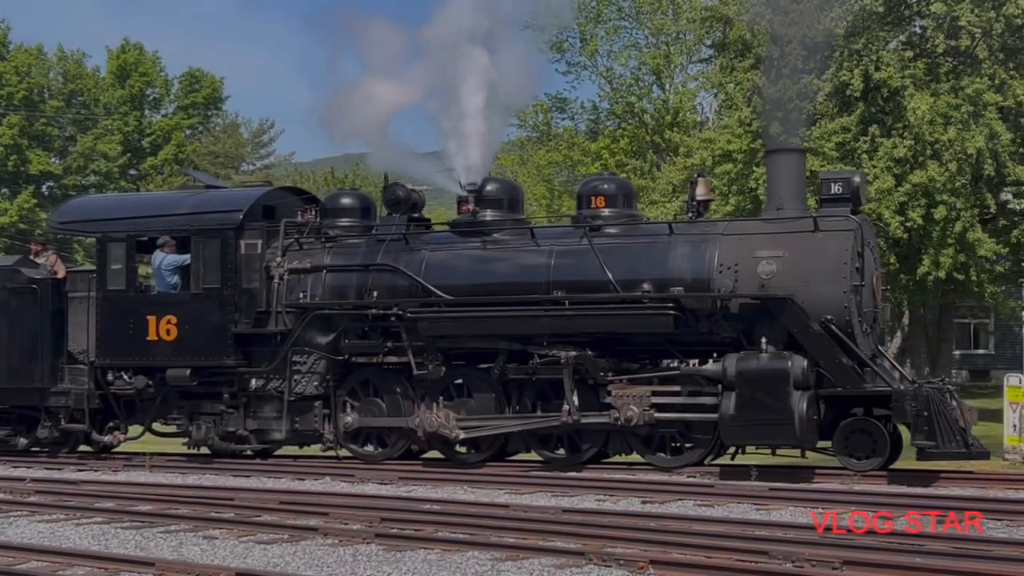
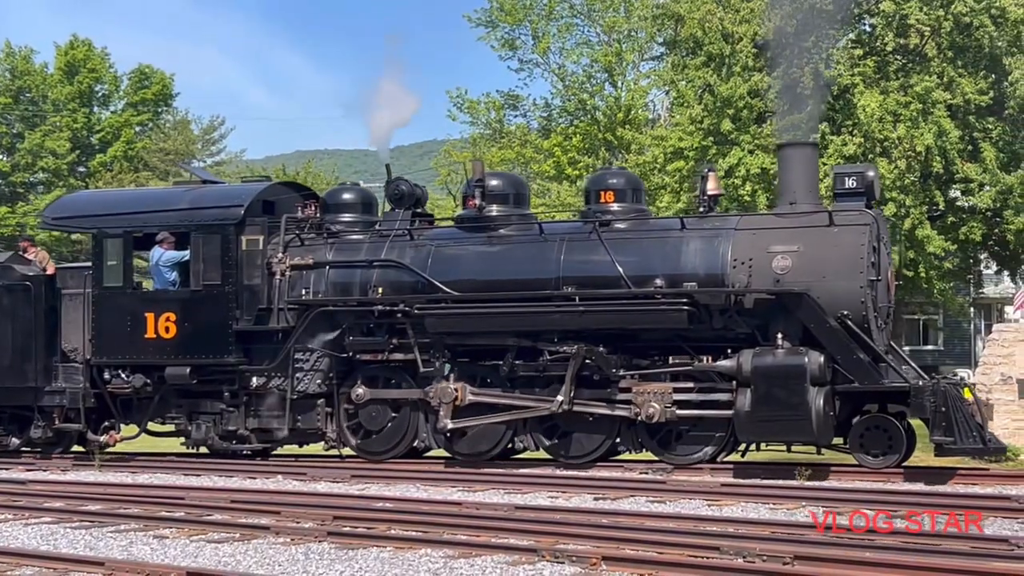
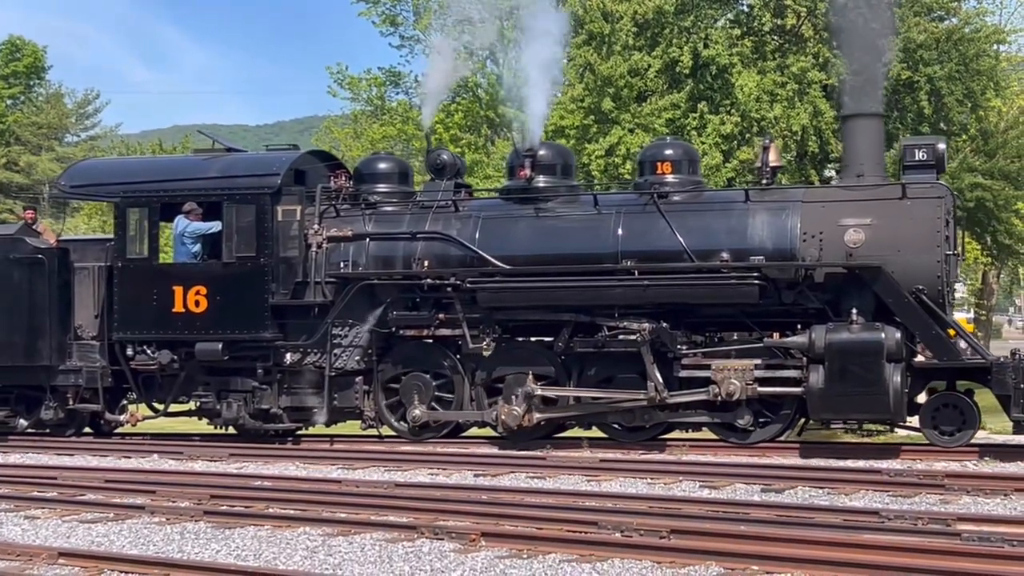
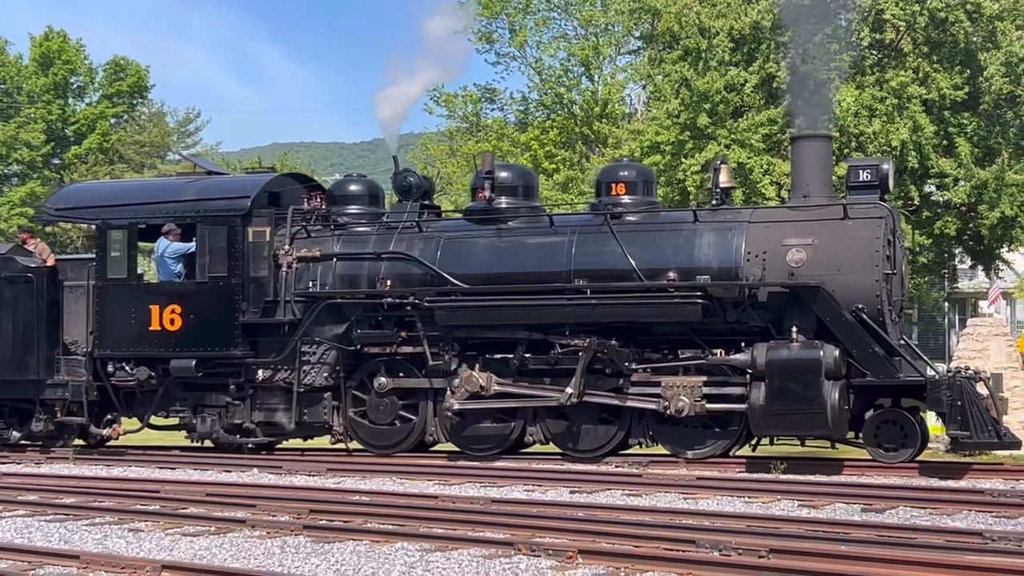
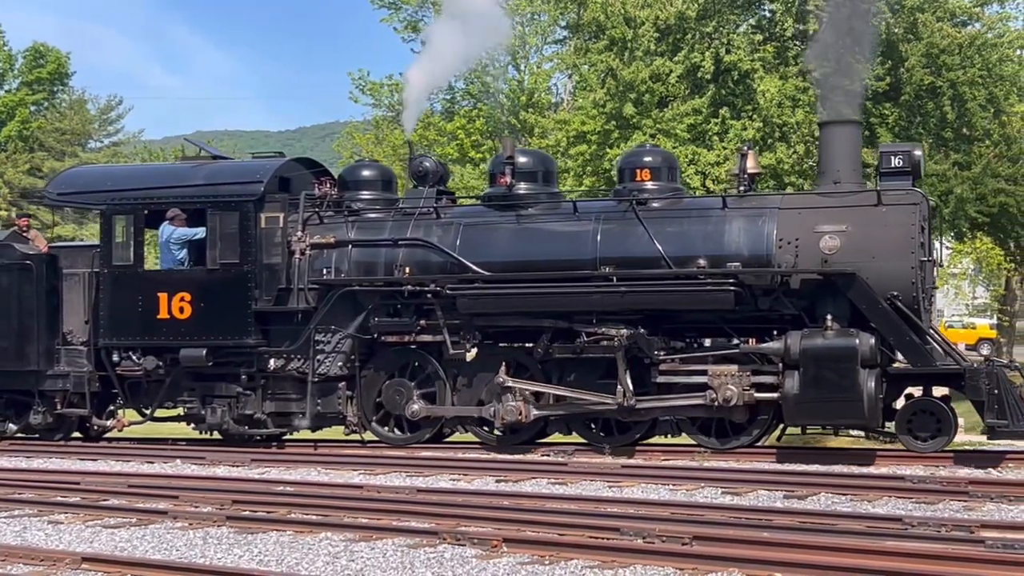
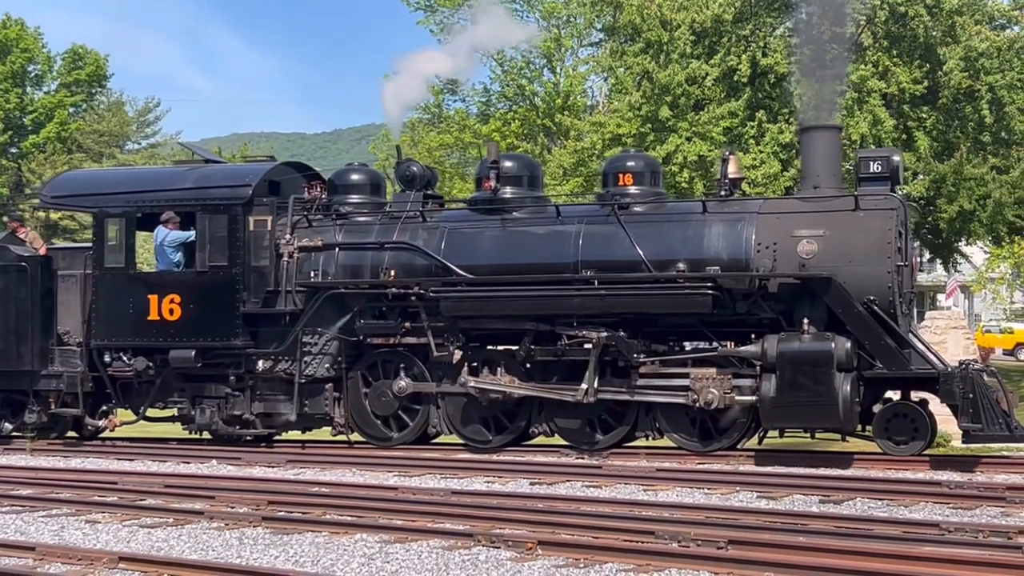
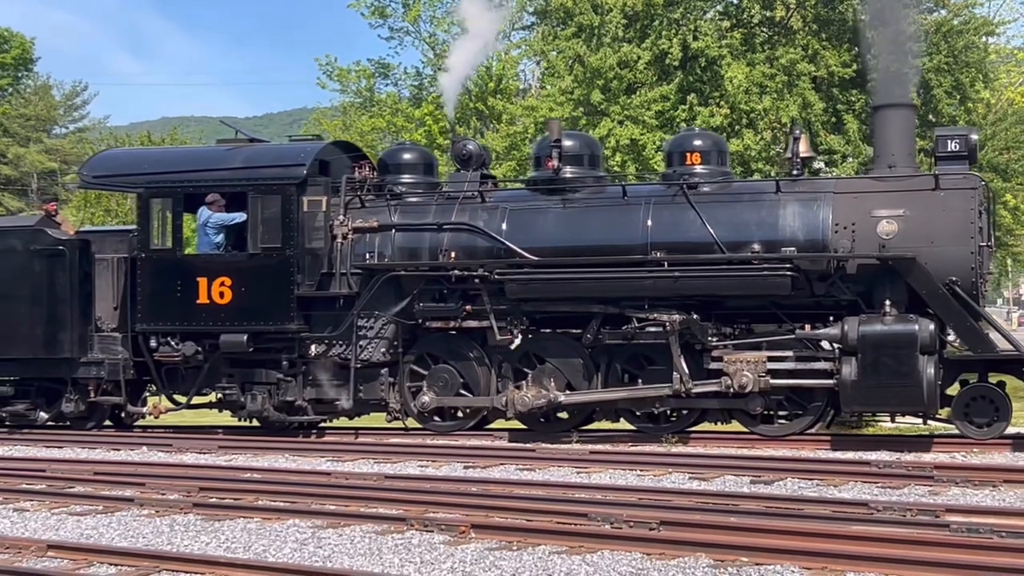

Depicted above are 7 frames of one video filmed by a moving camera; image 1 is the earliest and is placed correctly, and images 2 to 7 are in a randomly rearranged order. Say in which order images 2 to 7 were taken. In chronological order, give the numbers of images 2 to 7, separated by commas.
2, 4, 6, 5, 3, 7
